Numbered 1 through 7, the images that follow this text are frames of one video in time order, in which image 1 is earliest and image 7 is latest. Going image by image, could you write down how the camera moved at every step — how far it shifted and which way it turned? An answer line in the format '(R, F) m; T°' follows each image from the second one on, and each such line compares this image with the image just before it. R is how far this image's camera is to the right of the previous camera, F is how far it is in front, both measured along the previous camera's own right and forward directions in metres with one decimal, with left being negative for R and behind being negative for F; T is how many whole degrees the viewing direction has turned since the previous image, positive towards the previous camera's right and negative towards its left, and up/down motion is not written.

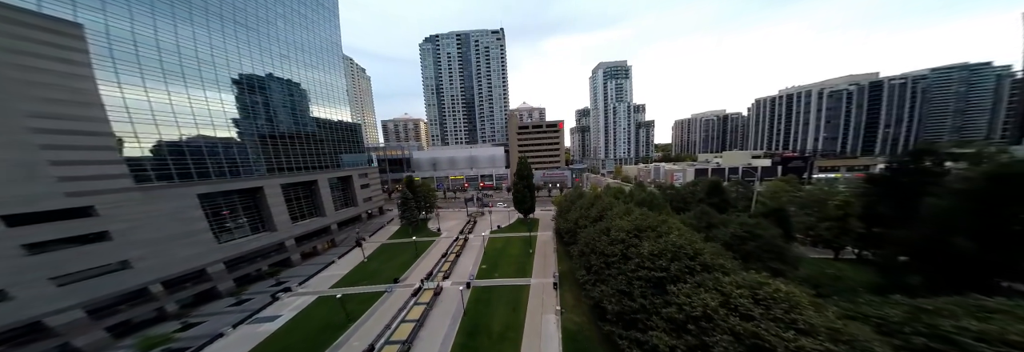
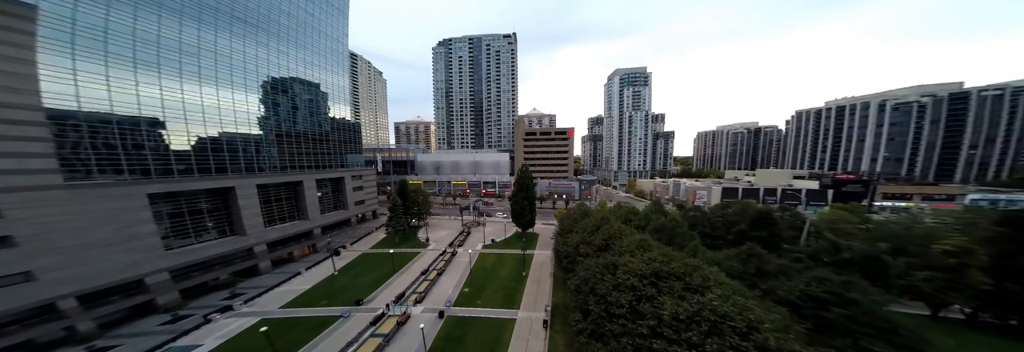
(+2.1, +3.8) m; -3°
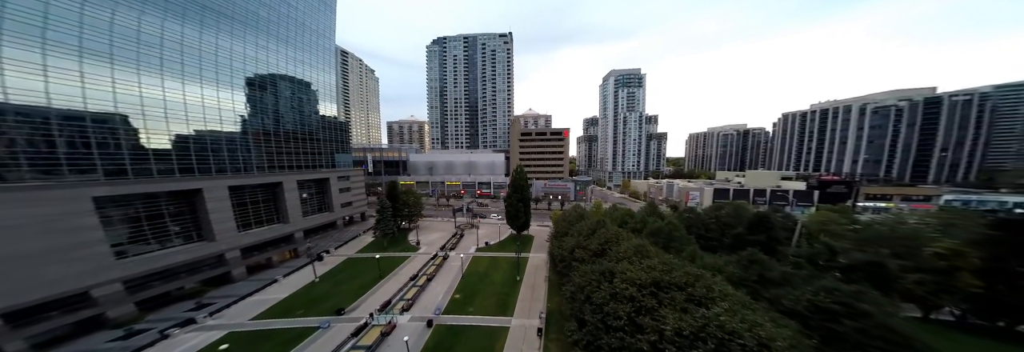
(+0.2, +0.8) m; +2°
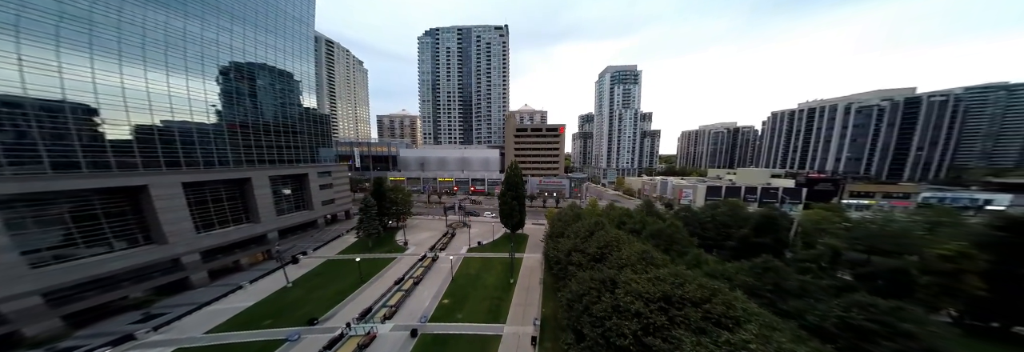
(+0.1, +1.5) m; +2°
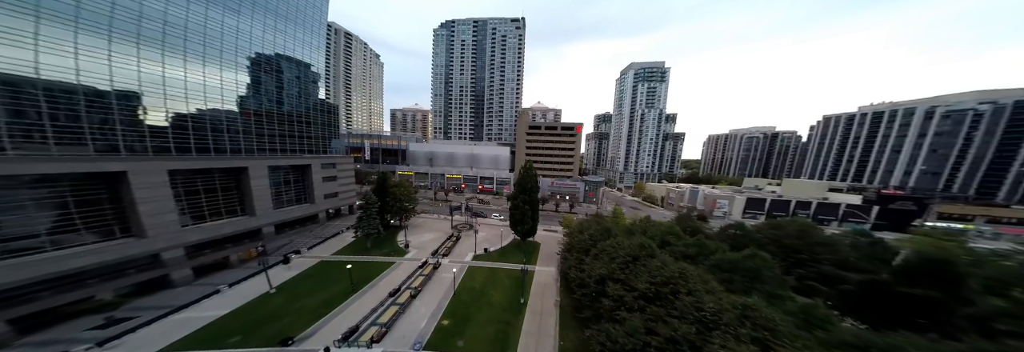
(-0.6, +3.5) m; -3°
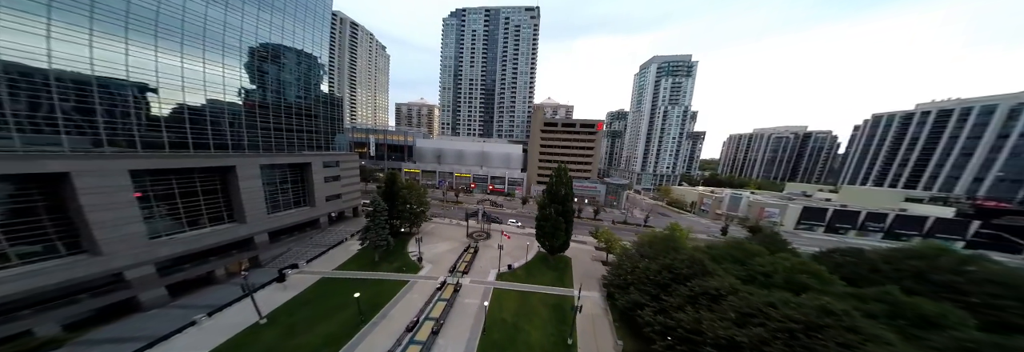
(-3.4, +4.2) m; -1°
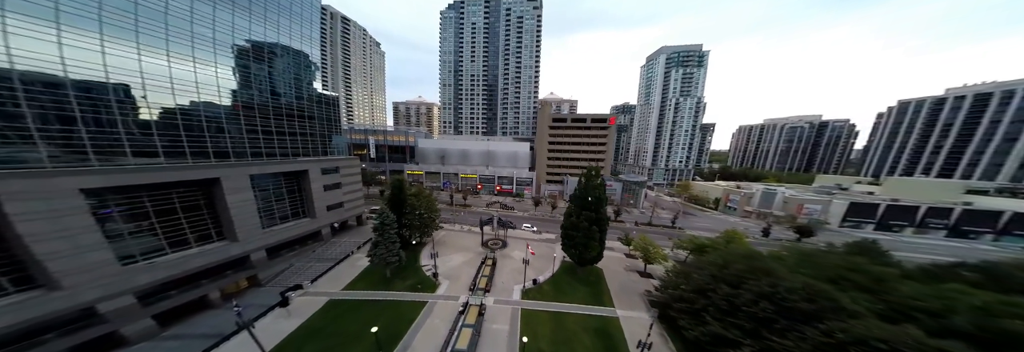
(-2.7, +3.2) m; 0°
